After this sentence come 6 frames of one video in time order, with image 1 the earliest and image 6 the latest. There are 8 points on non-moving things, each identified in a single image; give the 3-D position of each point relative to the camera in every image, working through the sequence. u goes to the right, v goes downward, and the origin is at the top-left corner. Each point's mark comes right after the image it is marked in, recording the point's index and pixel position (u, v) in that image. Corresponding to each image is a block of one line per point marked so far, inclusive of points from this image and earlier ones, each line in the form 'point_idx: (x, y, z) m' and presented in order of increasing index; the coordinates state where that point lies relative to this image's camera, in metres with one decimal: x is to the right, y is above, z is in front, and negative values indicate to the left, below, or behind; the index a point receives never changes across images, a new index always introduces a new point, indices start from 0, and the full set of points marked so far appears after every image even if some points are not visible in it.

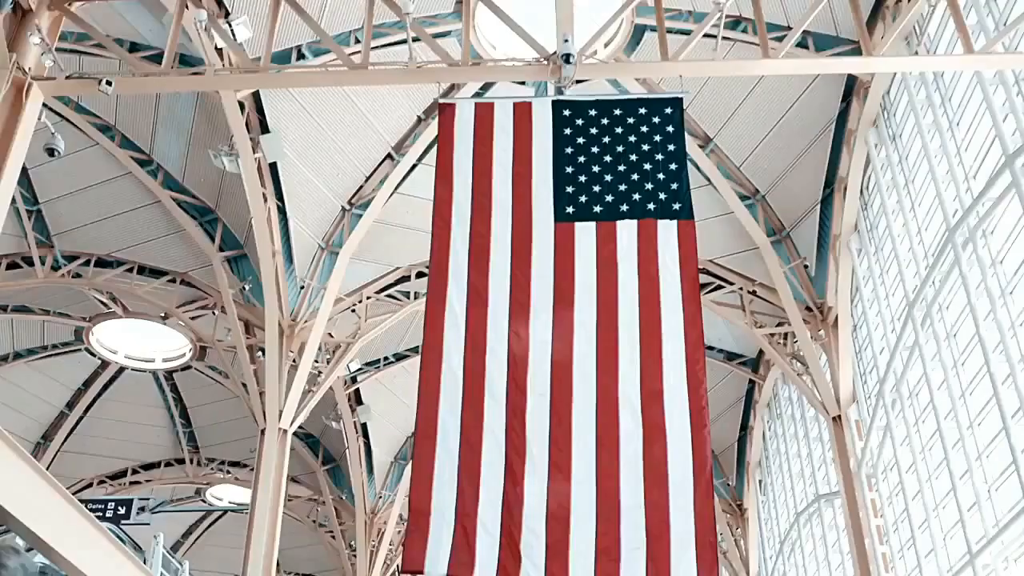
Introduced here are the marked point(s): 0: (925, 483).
0: (+5.9, -2.8, +14.3) m
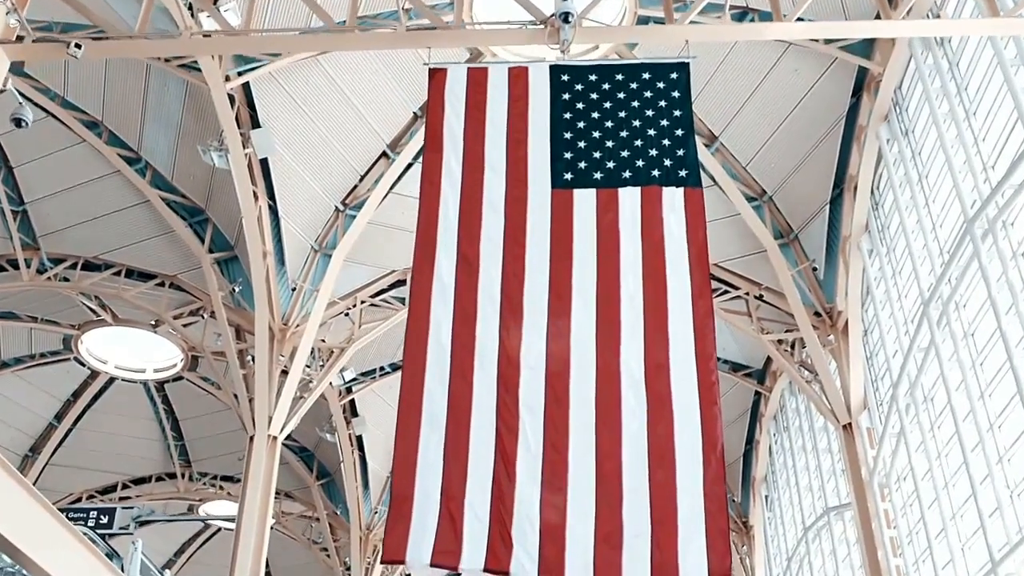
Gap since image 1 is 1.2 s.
0: (+5.8, -2.8, +13.6) m
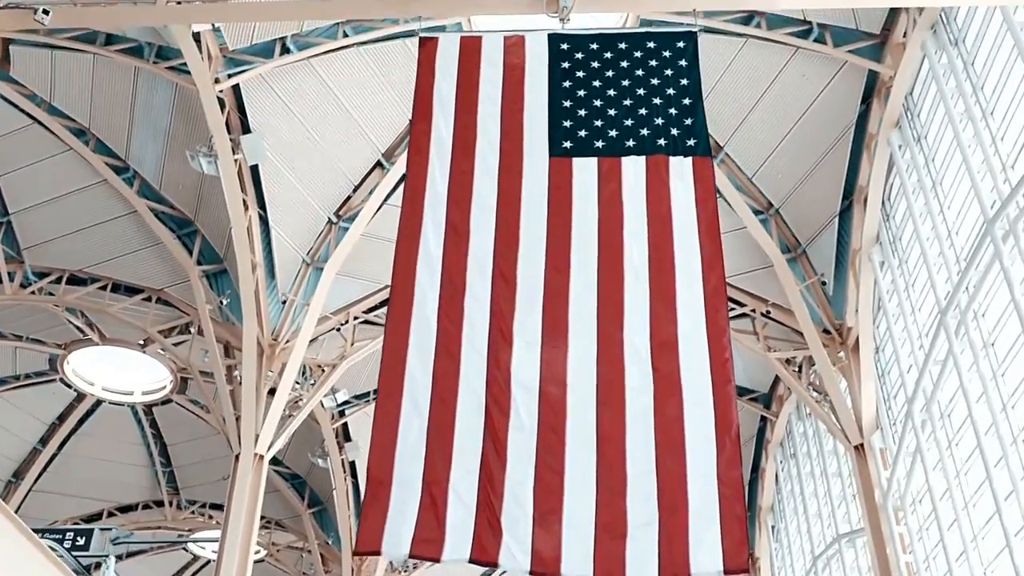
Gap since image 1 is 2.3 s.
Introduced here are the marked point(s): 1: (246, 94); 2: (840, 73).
0: (+5.8, -2.9, +12.9) m
1: (-4.1, +2.9, +15.3) m
2: (+5.0, +3.3, +15.2) m
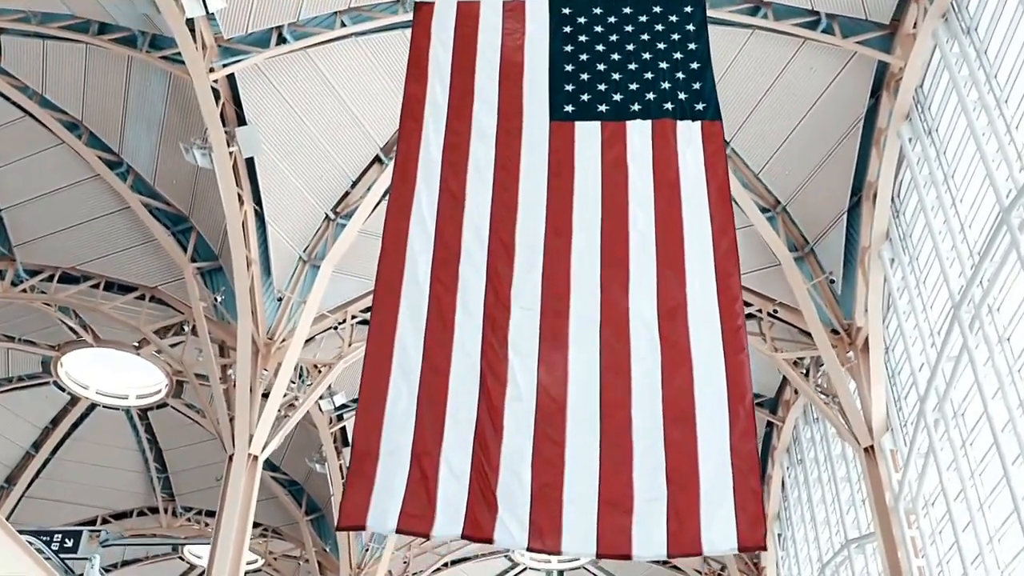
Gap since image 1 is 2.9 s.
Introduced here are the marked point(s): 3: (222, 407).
0: (+5.8, -2.8, +12.5) m
1: (-4.0, +3.0, +15.0) m
2: (+5.0, +3.3, +14.9) m
3: (-4.9, -2.0, +17.0) m
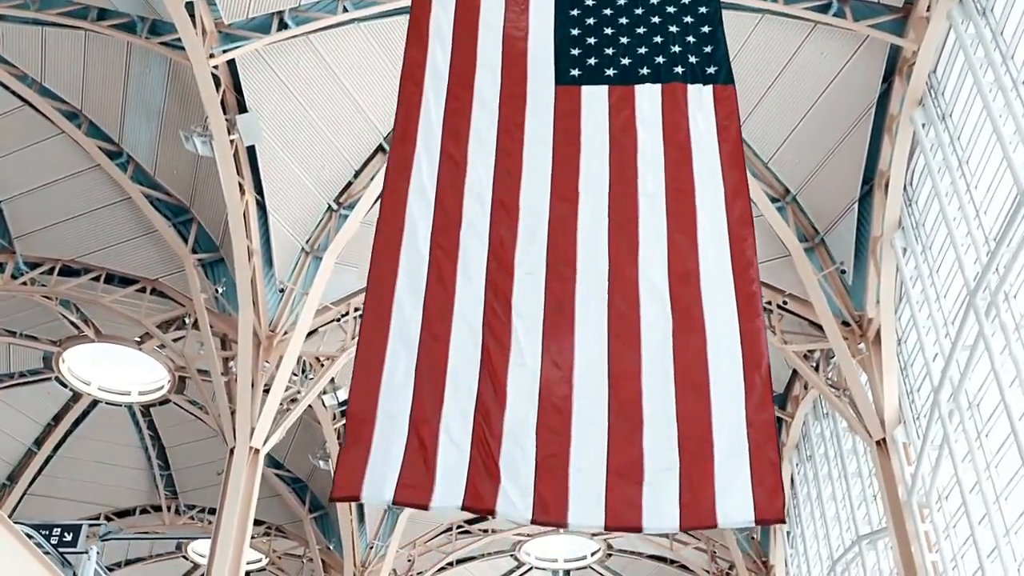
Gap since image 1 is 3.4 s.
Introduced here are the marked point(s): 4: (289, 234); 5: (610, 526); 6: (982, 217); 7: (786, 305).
0: (+5.8, -2.6, +12.2) m
1: (-4.0, +3.2, +14.7) m
2: (+5.1, +3.5, +14.6) m
3: (-4.8, -1.9, +16.7) m
4: (-3.8, +0.9, +17.2) m
5: (+0.5, -1.3, +5.5) m
6: (+5.9, +0.9, +12.6) m
7: (+4.9, -0.3, +17.9) m
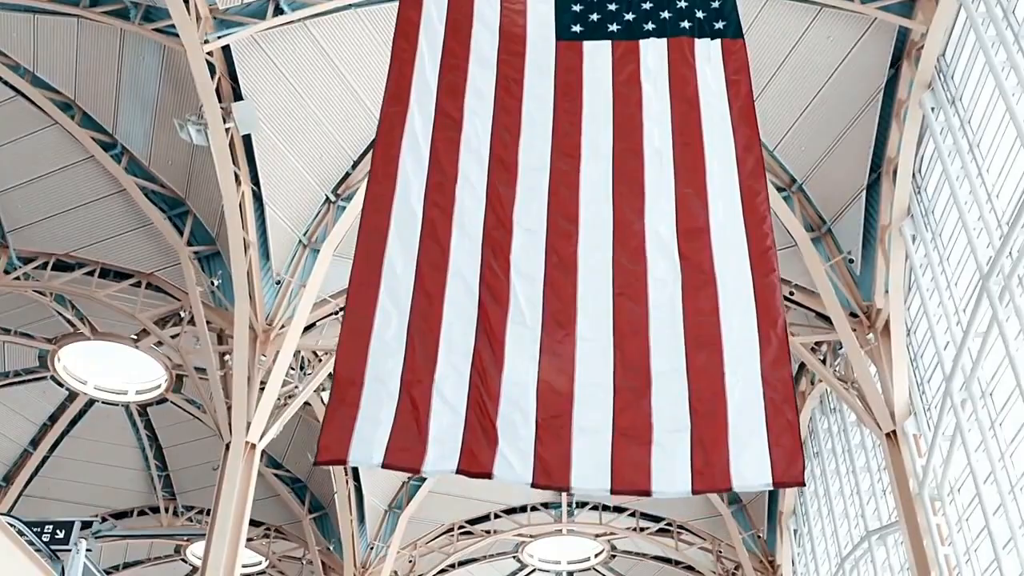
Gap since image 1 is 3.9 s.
0: (+5.8, -2.4, +11.8) m
1: (-4.0, +3.3, +14.5) m
2: (+5.1, +3.6, +14.3) m
3: (-4.8, -1.7, +16.4) m
4: (-3.8, +1.1, +16.9) m
5: (+0.5, -1.1, +5.2) m
6: (+5.9, +1.1, +12.3) m
7: (+4.9, -0.2, +17.6) m
